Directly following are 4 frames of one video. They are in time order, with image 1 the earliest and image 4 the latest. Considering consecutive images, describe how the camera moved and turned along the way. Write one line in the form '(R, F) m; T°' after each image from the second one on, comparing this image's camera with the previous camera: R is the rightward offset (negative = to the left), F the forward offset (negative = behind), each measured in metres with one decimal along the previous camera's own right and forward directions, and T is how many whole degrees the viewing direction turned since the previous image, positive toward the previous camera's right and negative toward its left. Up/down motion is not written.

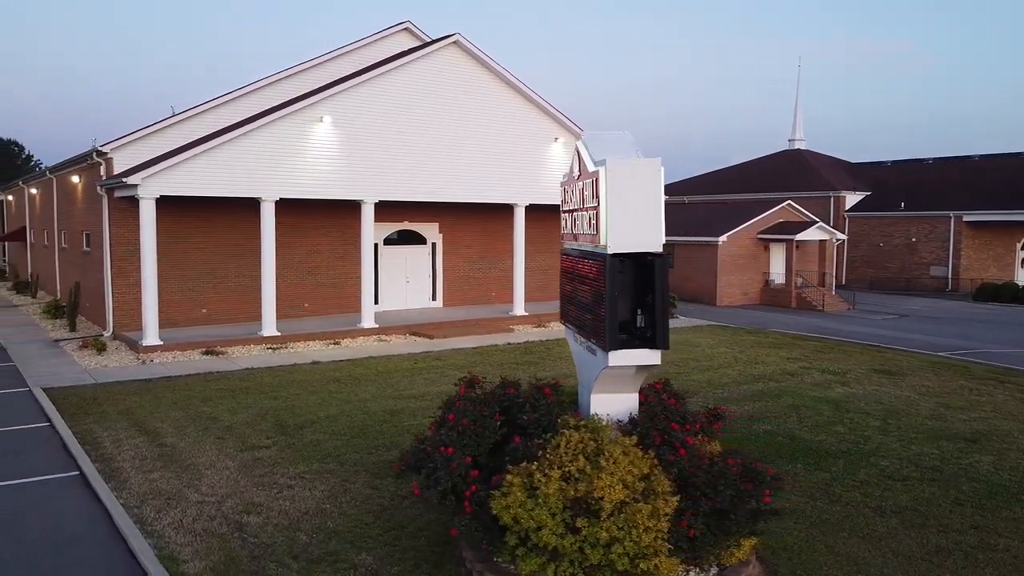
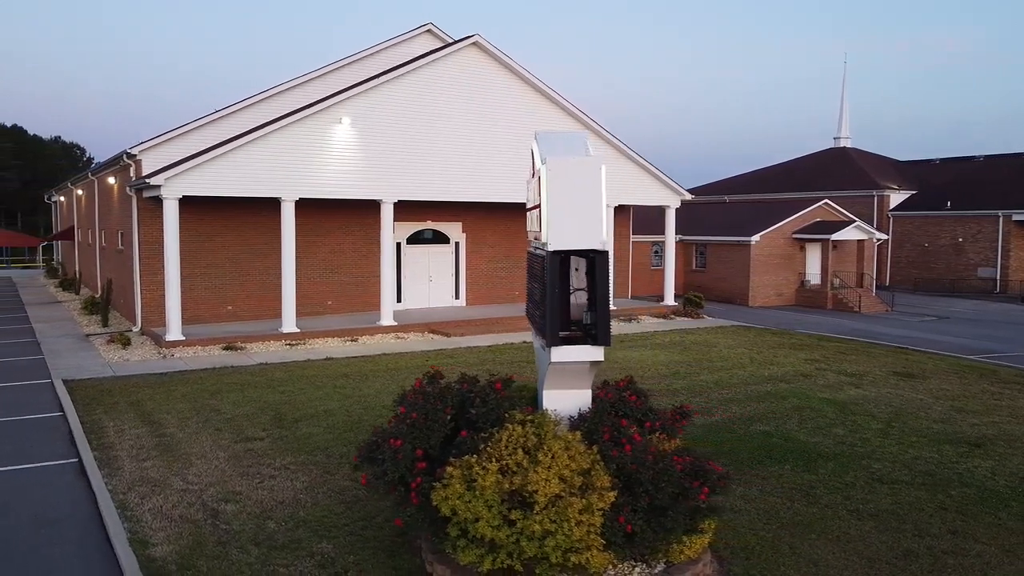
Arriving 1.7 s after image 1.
(+0.8, -0.1) m; -4°
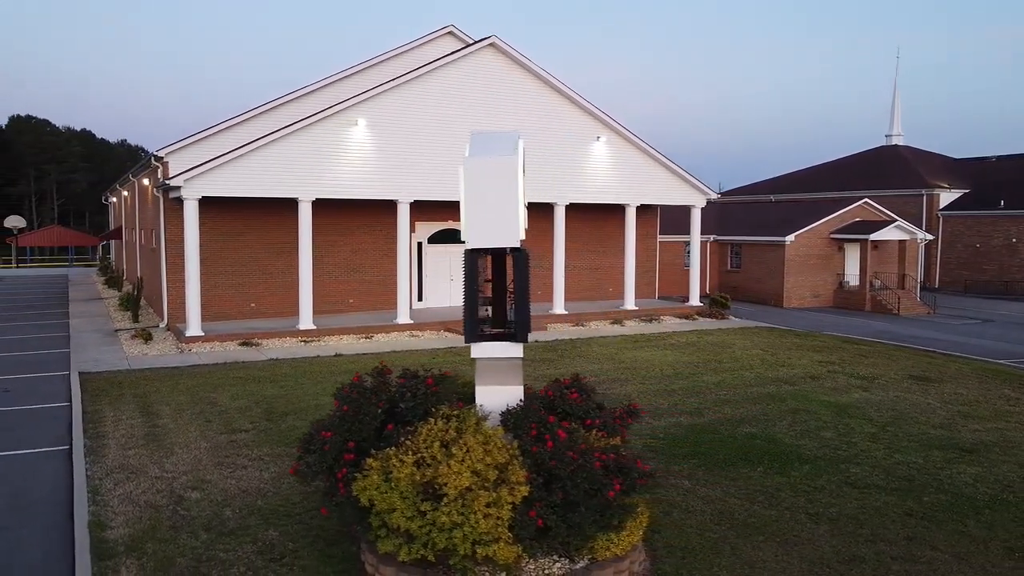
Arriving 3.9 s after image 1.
(+1.1, -0.1) m; -4°
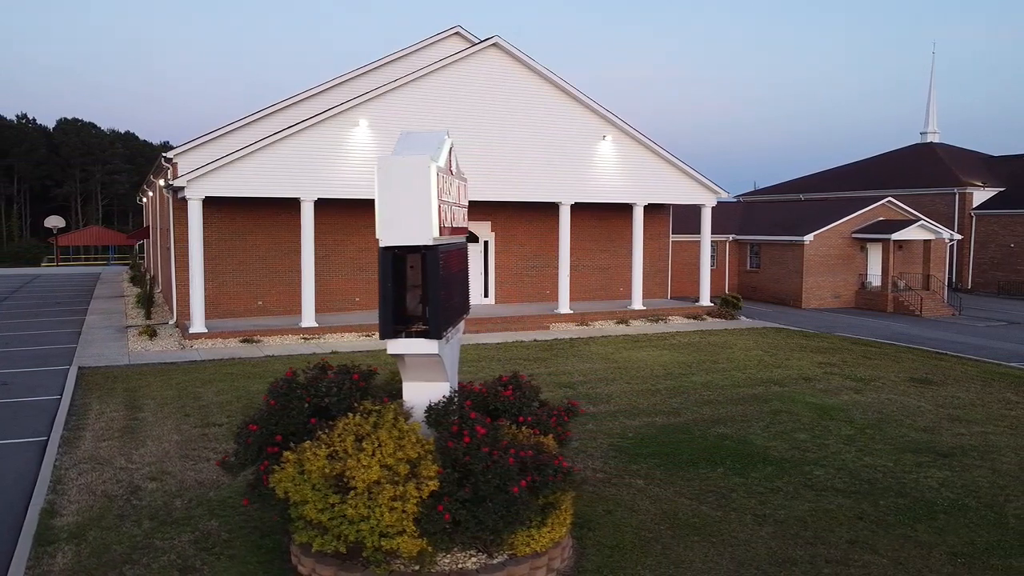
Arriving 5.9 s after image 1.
(+1.0, 0.0) m; -3°
